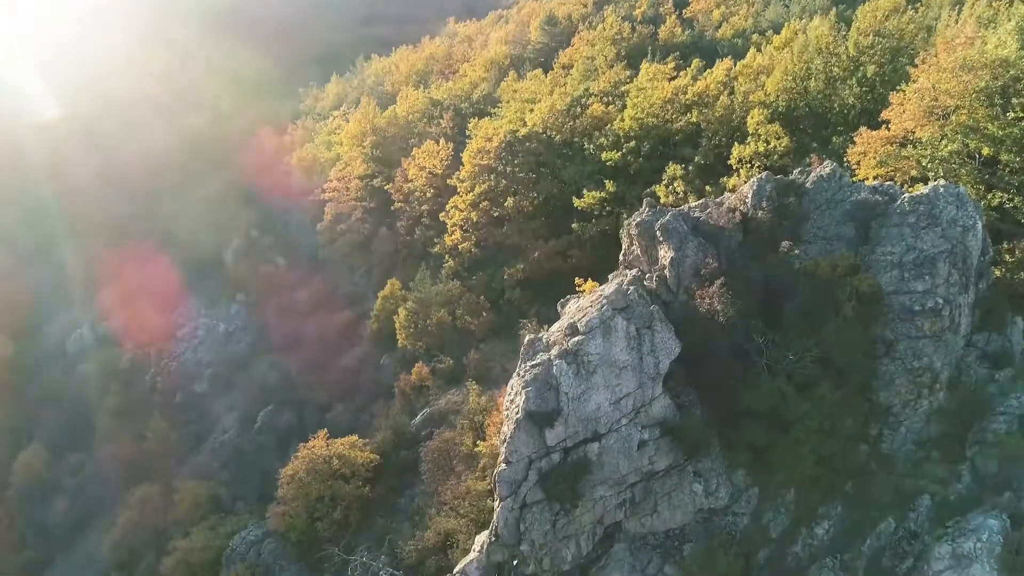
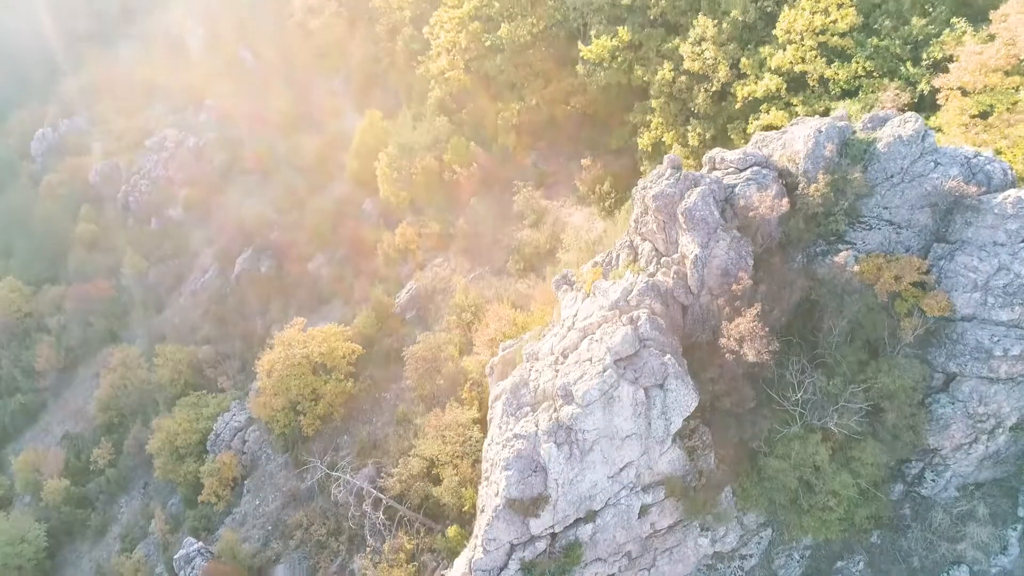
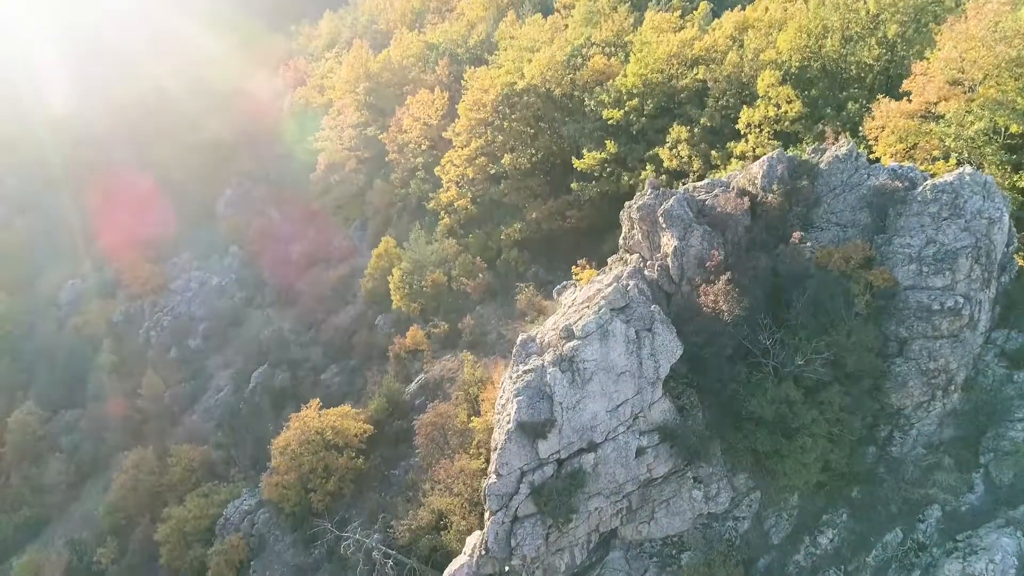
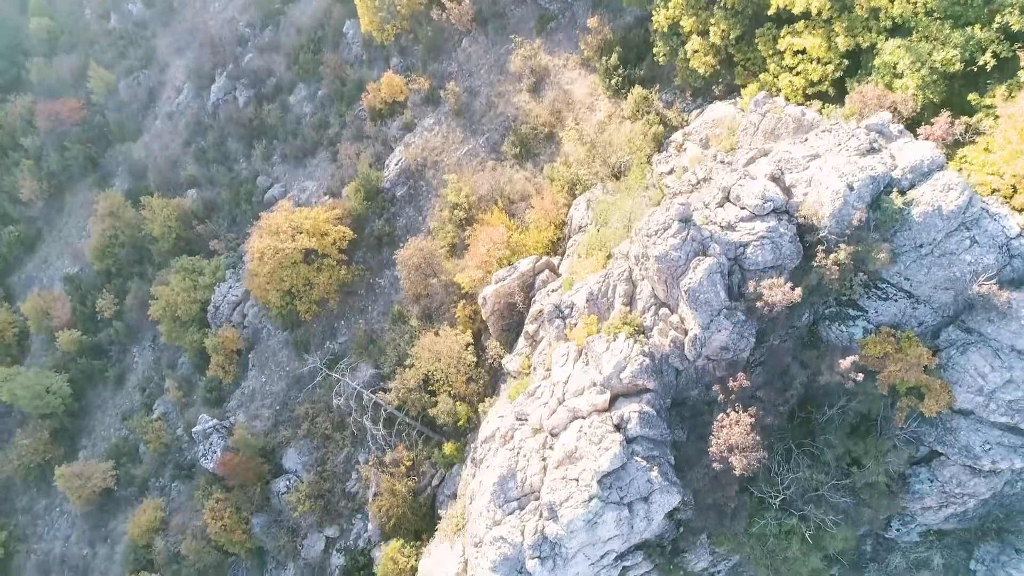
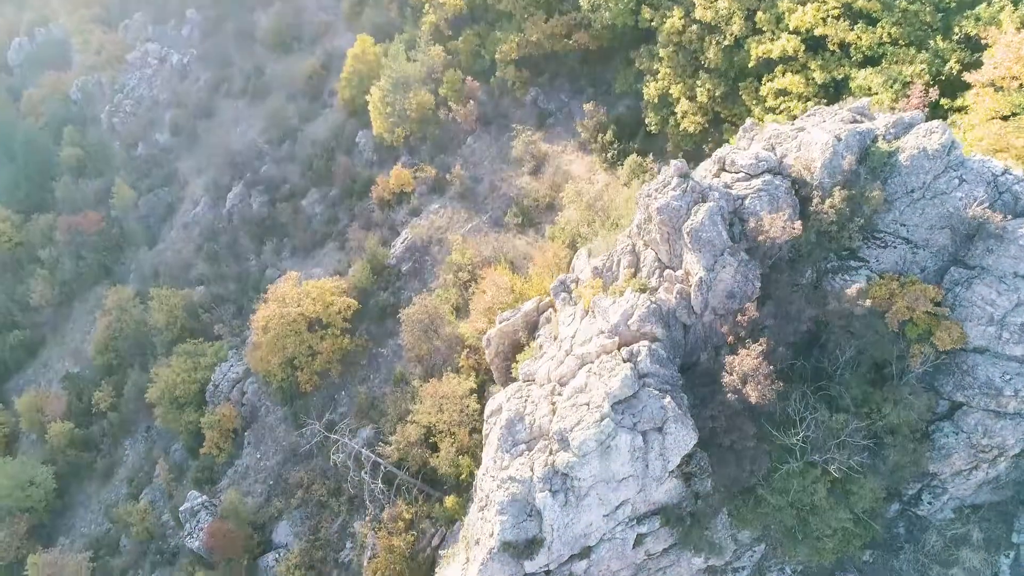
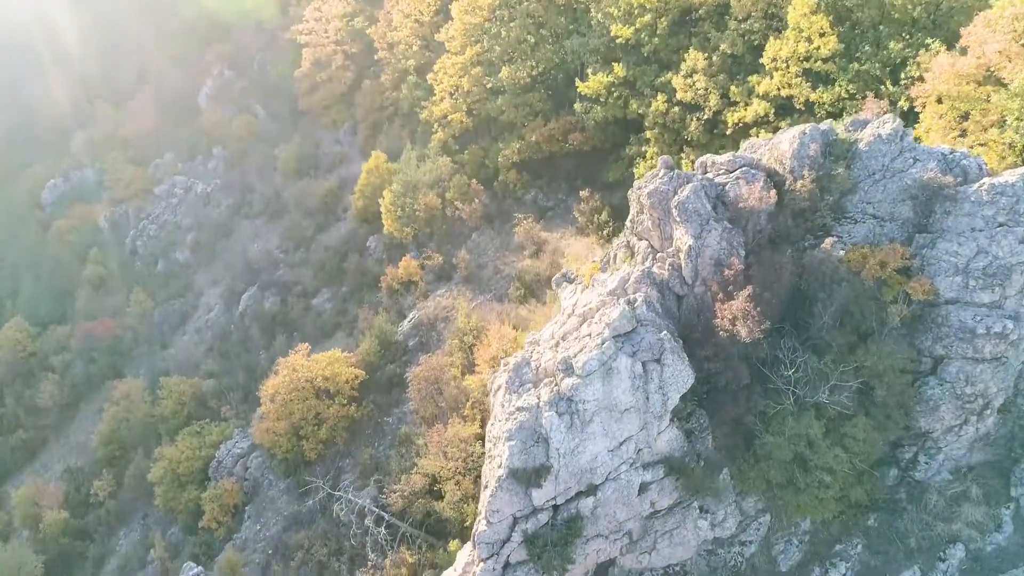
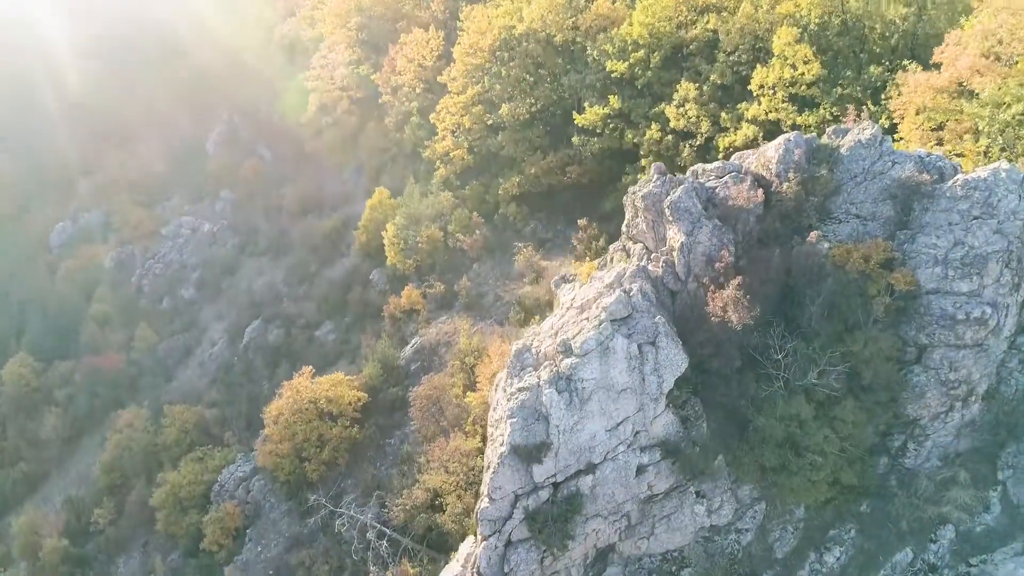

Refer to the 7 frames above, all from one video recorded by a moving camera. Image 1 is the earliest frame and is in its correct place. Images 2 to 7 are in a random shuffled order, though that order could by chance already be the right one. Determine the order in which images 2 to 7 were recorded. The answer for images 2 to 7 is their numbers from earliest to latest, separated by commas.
3, 7, 6, 2, 5, 4
